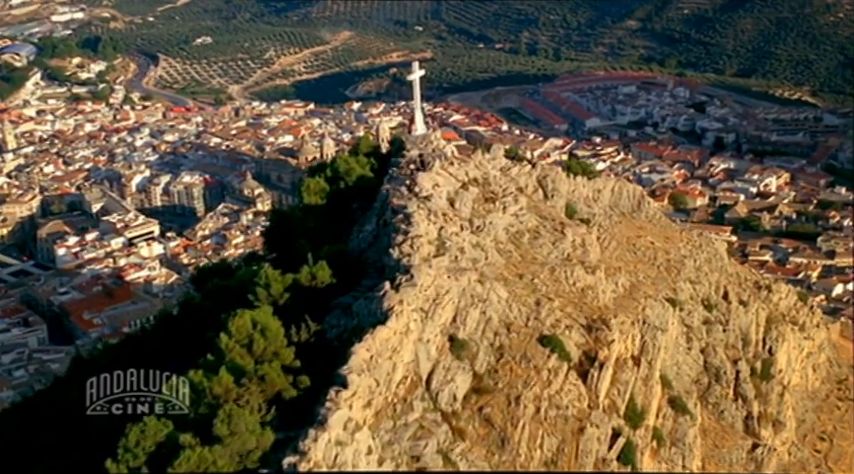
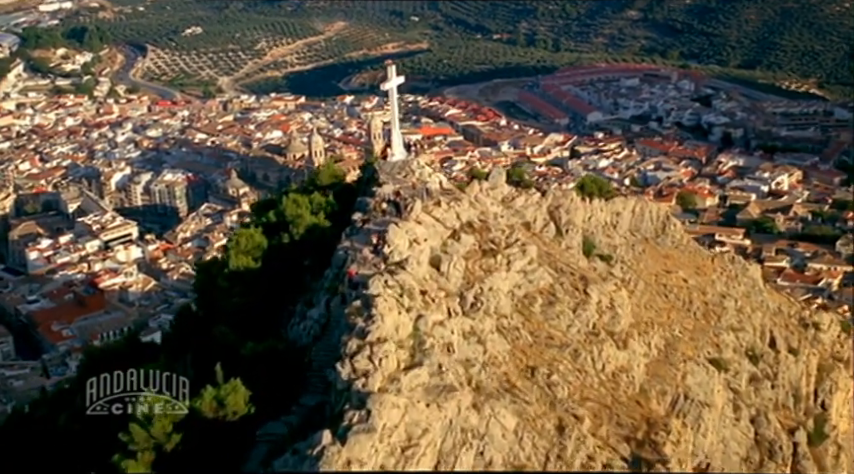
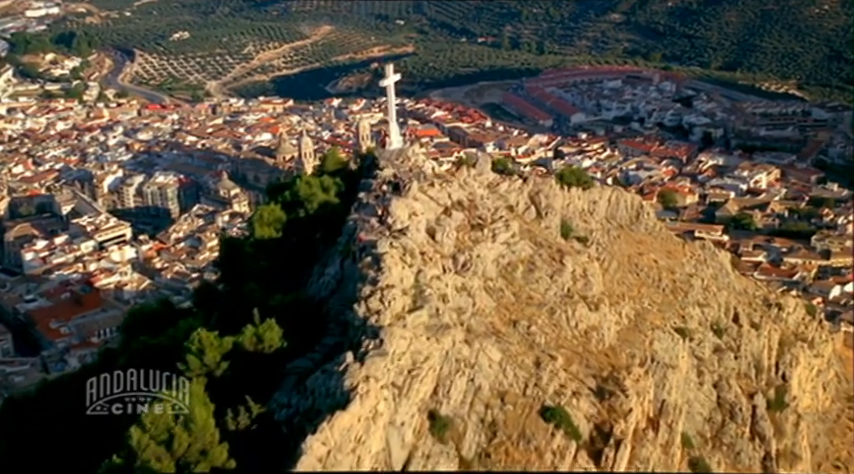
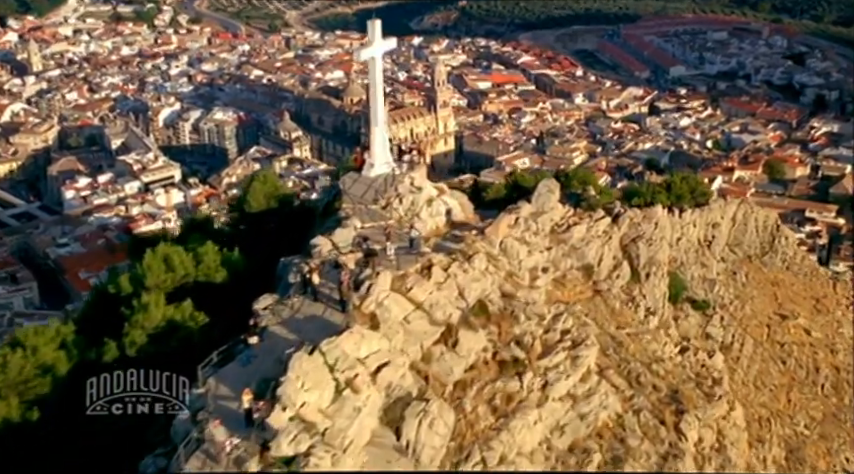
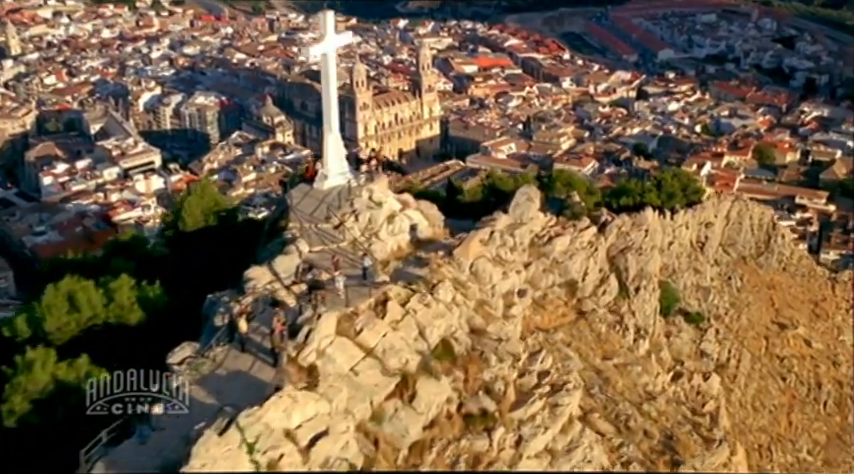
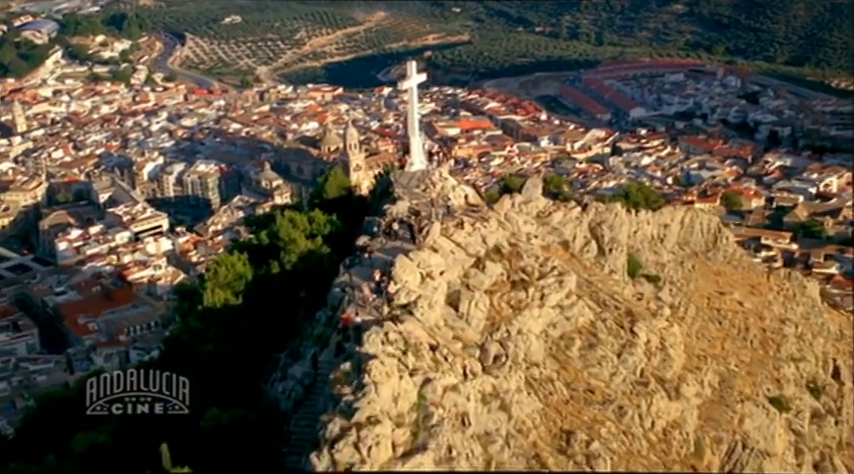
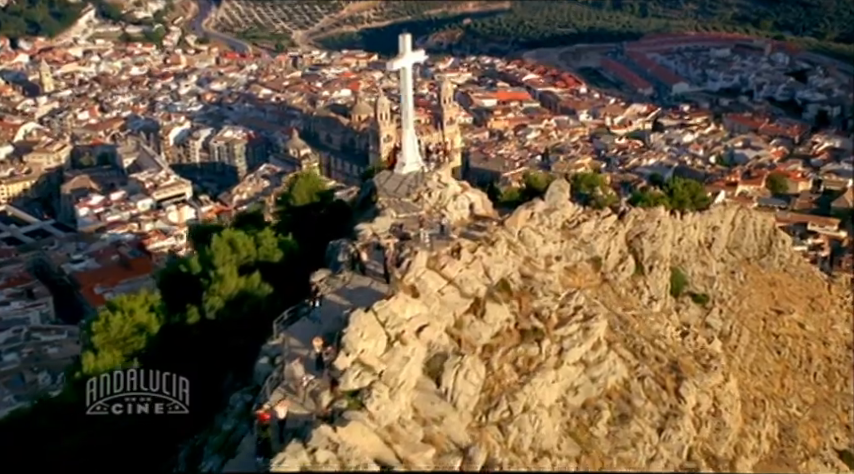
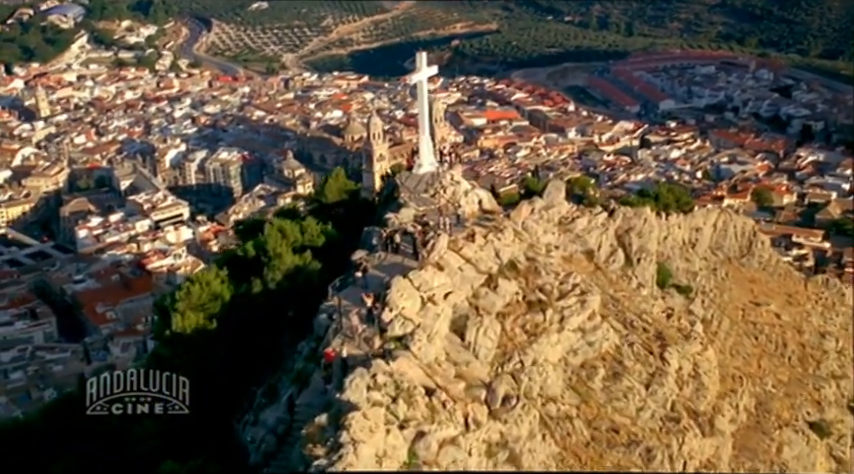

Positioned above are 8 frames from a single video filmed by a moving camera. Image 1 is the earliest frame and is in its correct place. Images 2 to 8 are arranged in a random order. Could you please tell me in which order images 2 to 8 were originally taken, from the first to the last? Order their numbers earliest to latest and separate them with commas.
3, 2, 6, 8, 7, 4, 5
